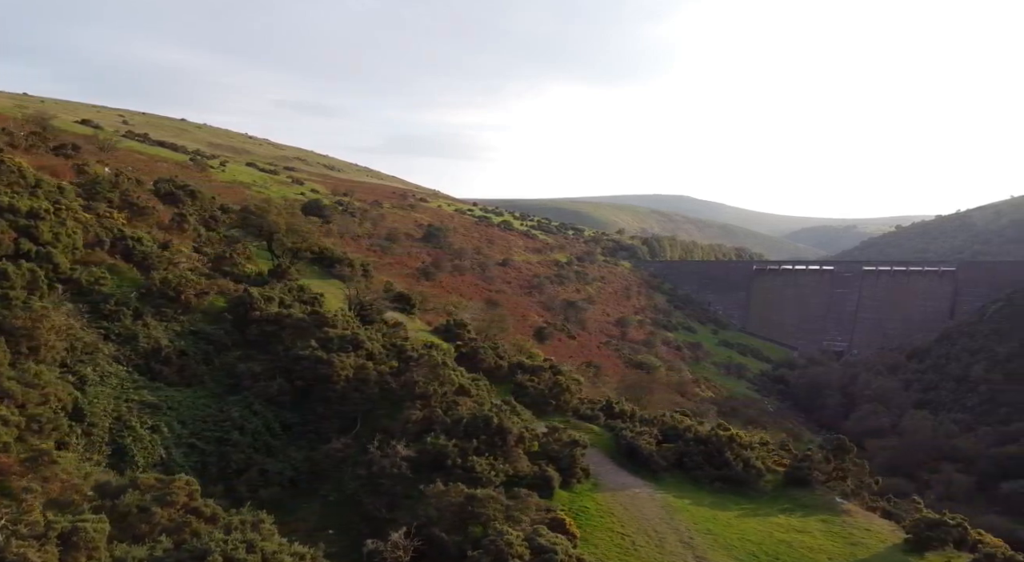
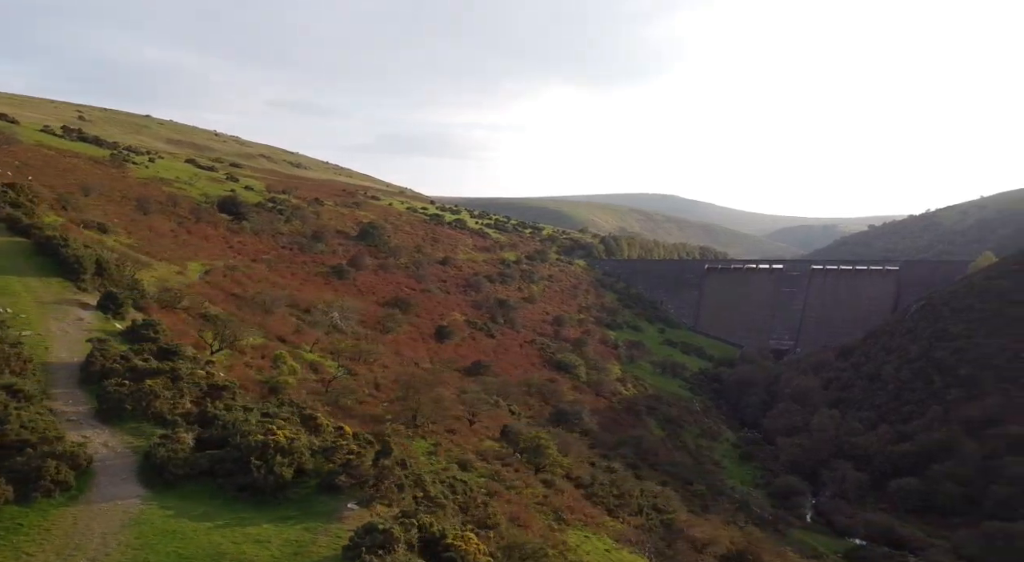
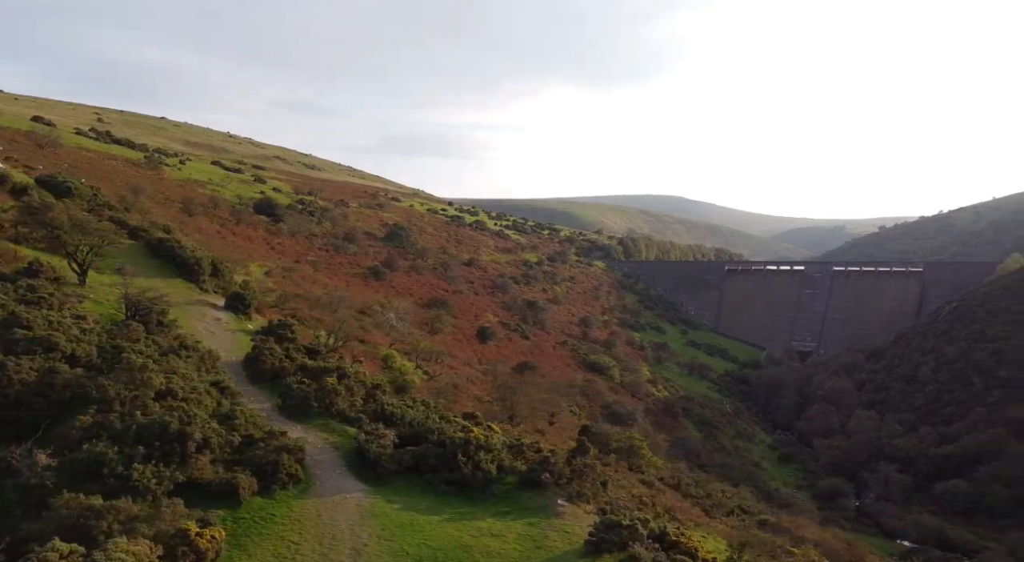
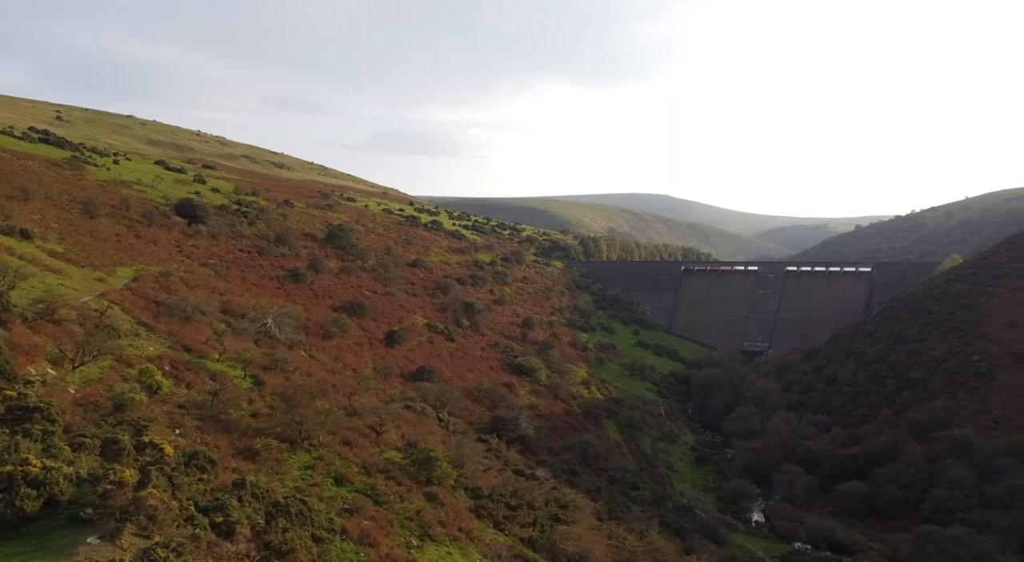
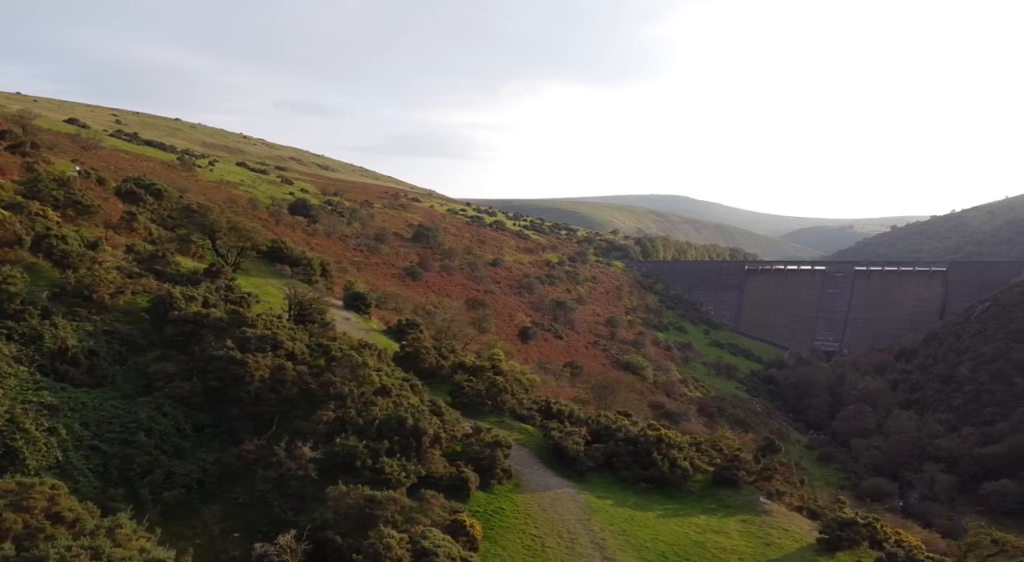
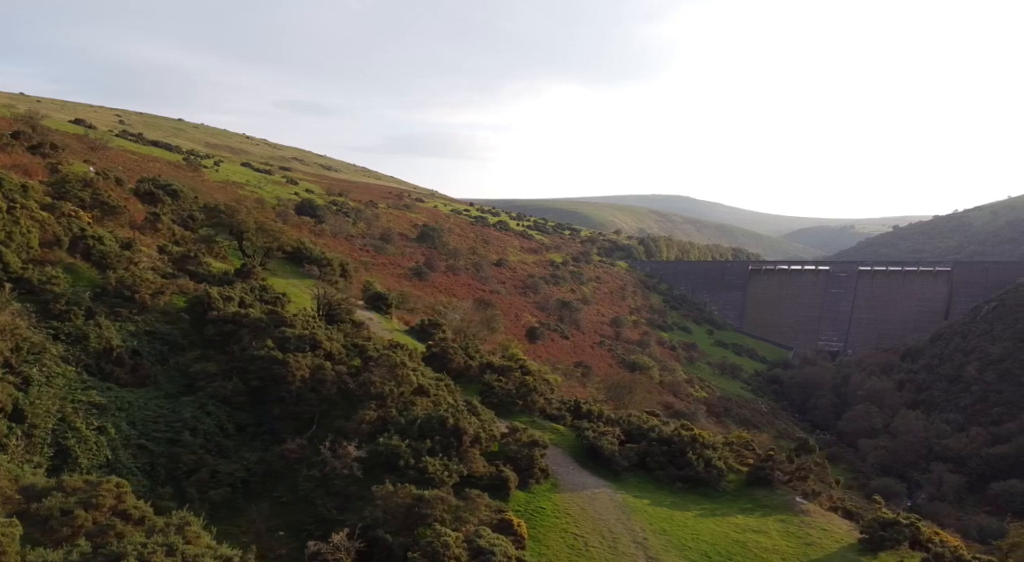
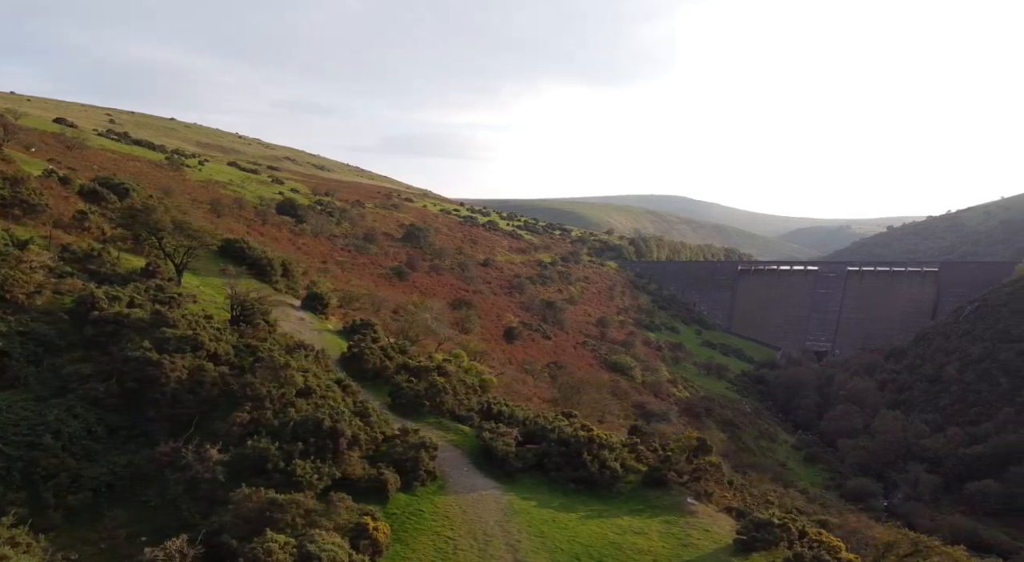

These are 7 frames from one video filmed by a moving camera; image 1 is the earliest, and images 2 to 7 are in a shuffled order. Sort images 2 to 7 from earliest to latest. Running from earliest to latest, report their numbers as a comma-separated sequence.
6, 5, 7, 3, 2, 4
